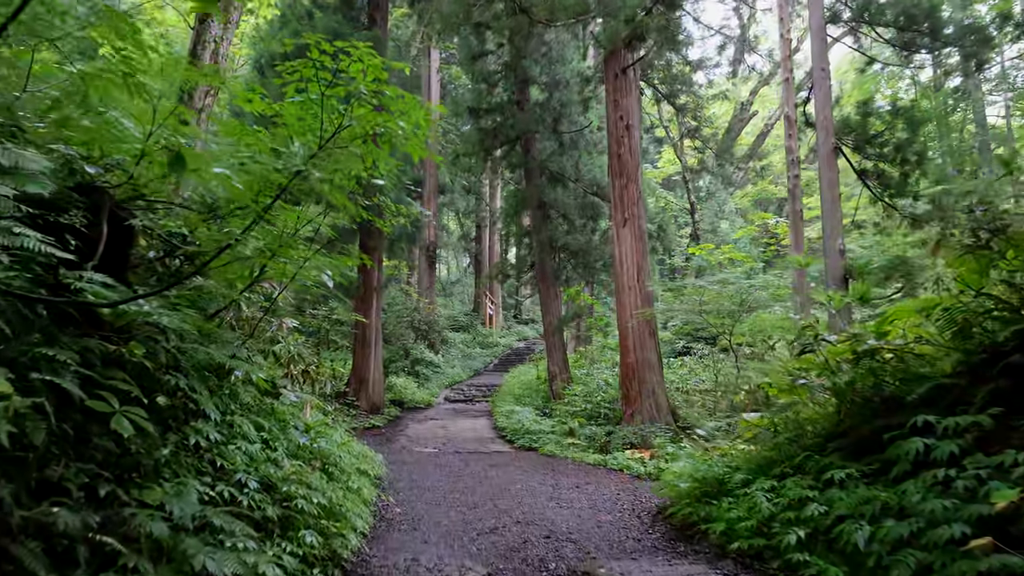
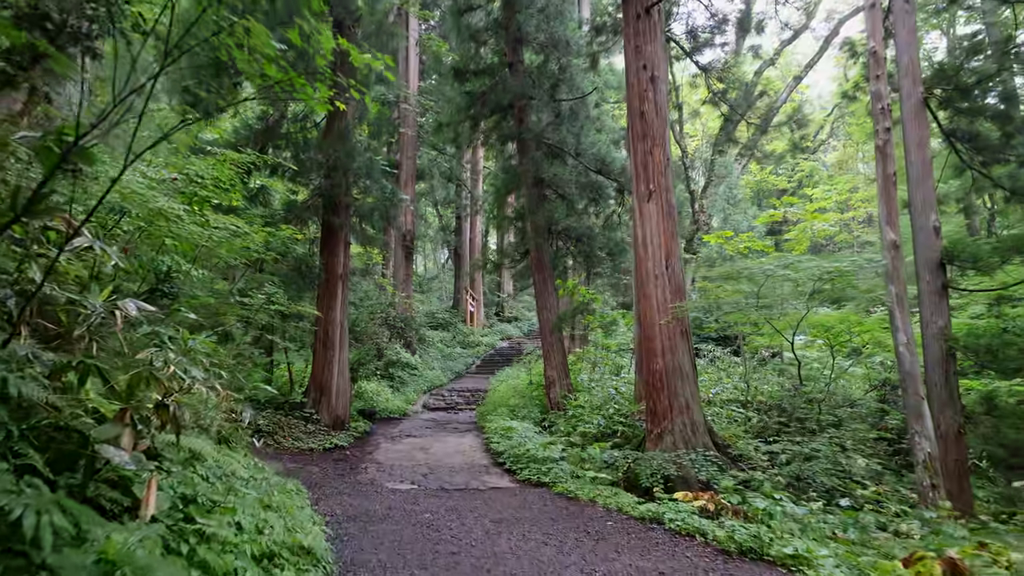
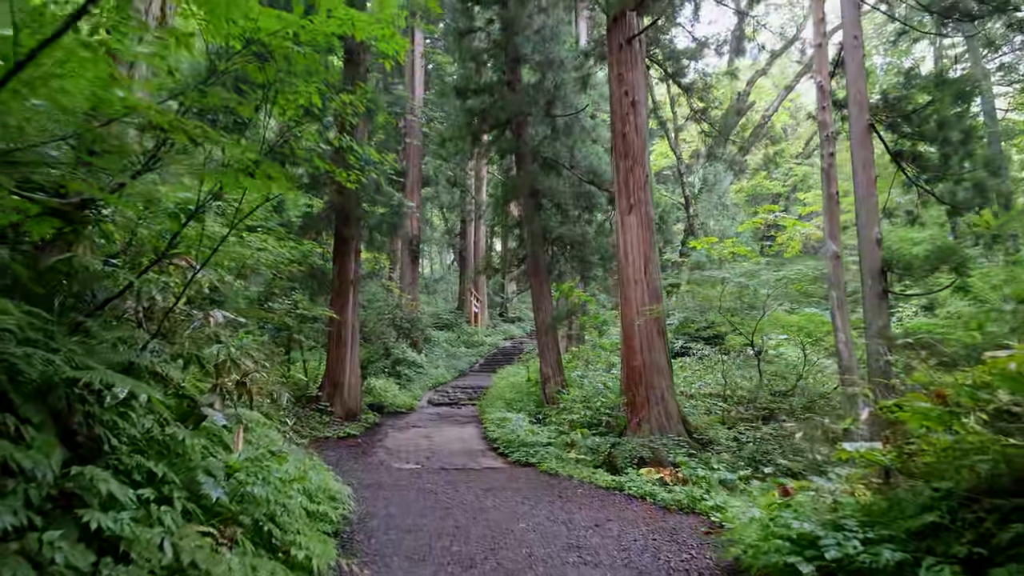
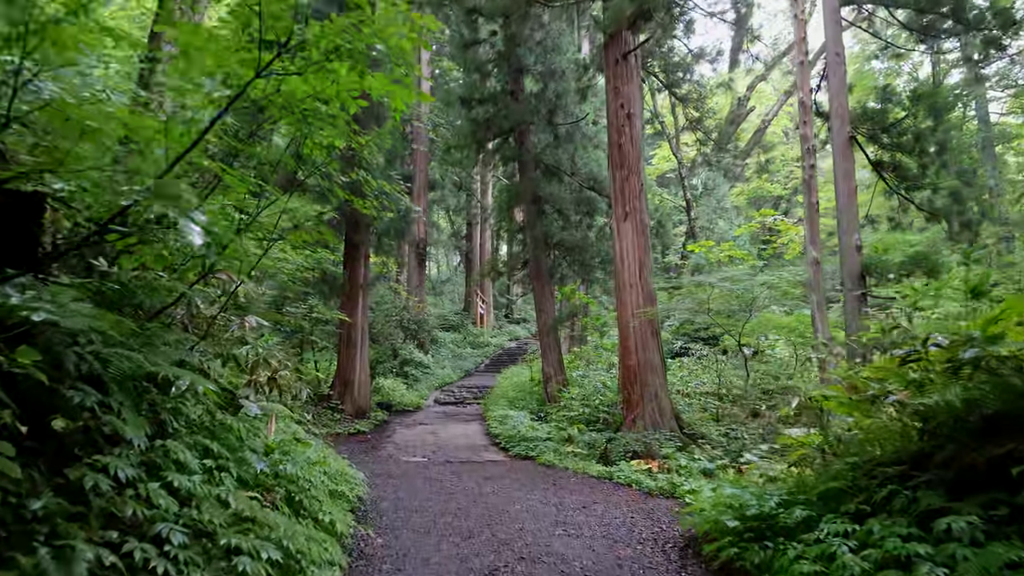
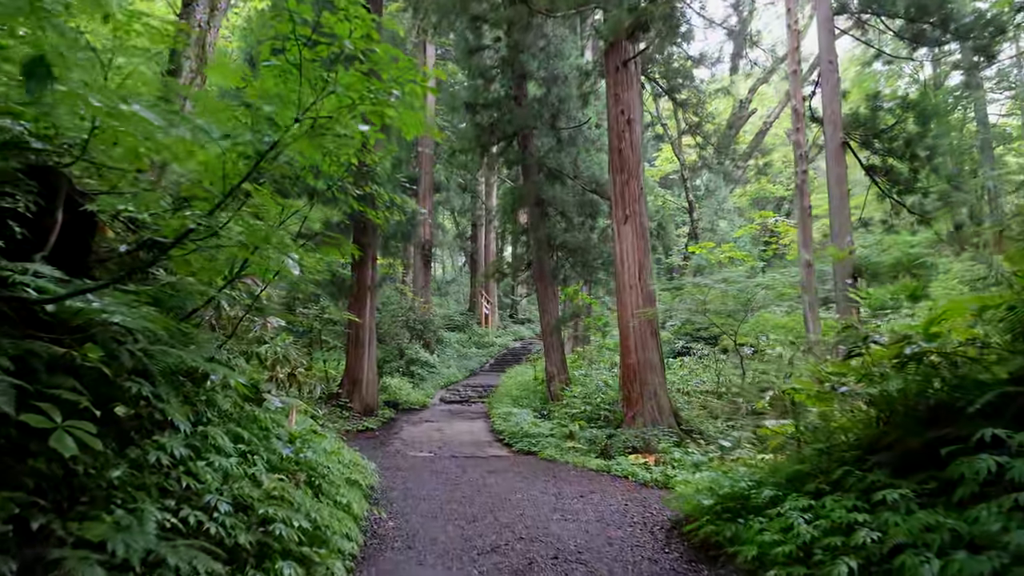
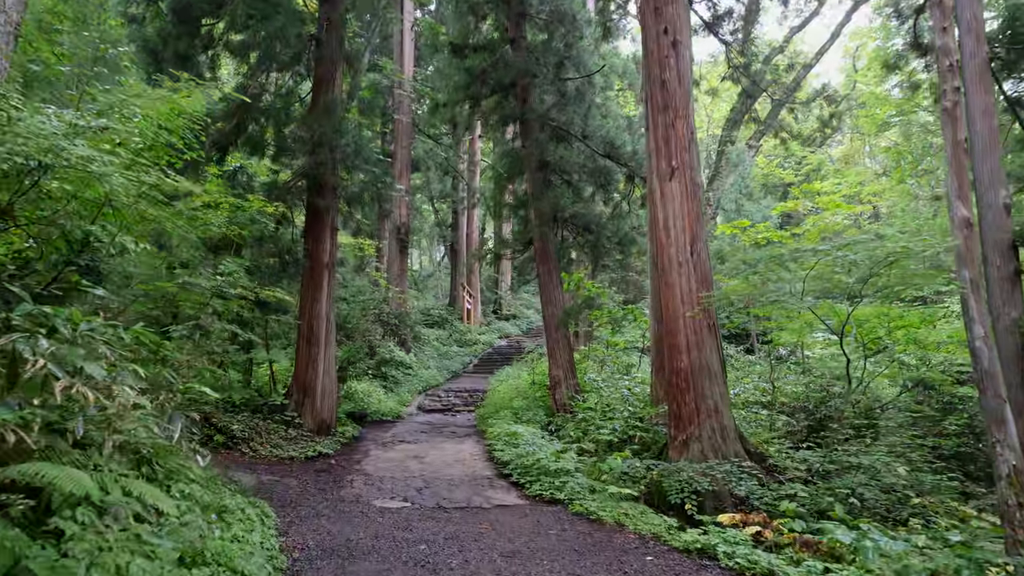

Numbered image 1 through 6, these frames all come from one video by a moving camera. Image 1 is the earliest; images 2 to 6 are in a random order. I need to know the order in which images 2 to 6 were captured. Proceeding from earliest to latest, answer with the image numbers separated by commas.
5, 4, 3, 2, 6
